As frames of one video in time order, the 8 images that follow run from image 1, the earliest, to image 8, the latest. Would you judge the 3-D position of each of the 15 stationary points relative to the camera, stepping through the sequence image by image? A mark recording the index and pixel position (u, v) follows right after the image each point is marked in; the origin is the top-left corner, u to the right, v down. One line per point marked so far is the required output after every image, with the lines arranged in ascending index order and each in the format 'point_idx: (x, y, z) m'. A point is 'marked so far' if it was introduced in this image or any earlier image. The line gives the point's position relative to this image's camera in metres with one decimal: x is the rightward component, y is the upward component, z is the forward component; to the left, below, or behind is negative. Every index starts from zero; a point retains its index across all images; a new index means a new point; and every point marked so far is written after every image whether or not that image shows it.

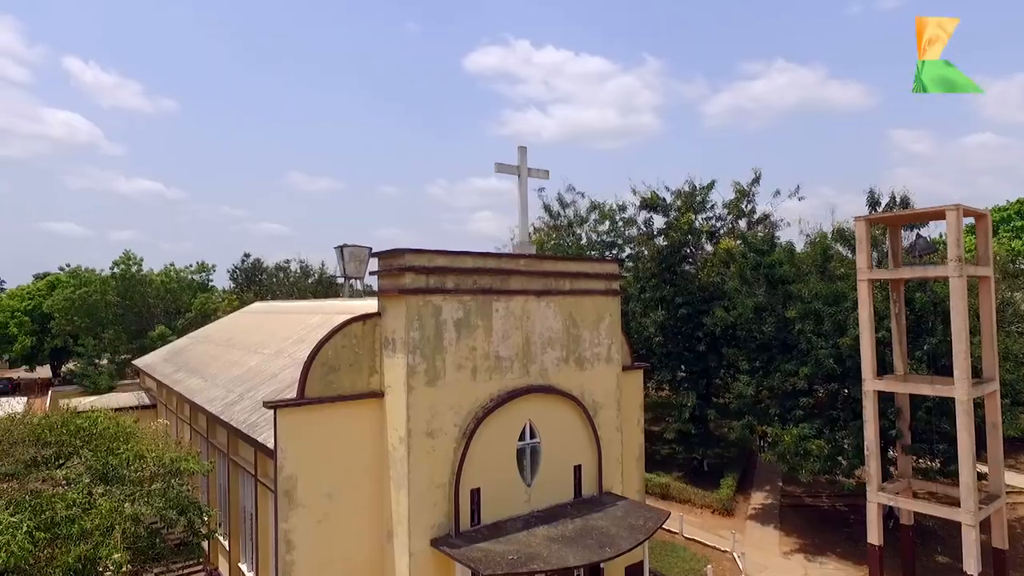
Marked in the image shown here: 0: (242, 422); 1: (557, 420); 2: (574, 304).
0: (-3.8, -1.9, +8.9) m
1: (+0.6, -1.9, +8.9) m
2: (+0.9, -0.2, +9.1) m
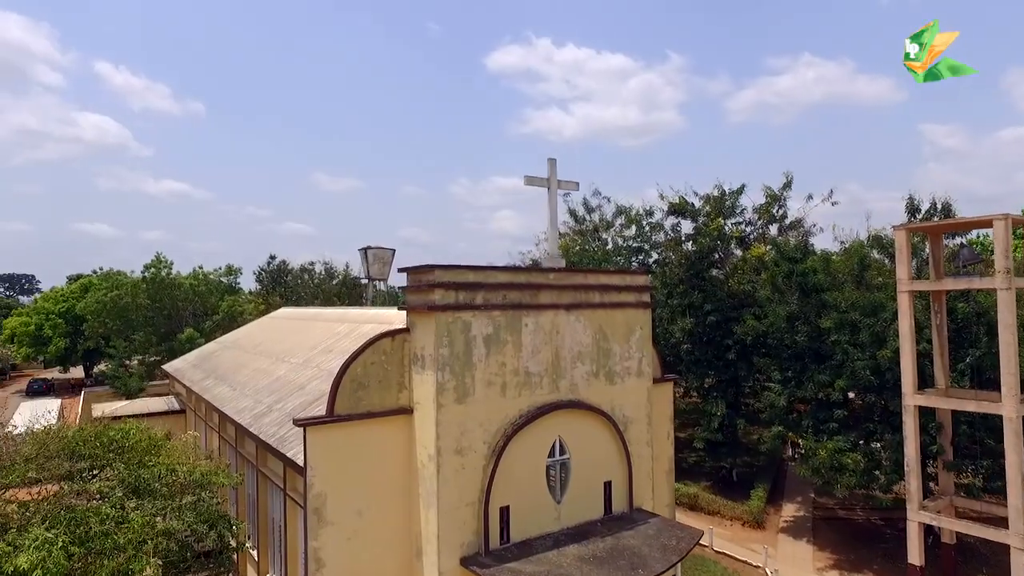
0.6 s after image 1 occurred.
0: (-3.4, -2.1, +8.9) m
1: (+1.0, -2.0, +8.7) m
2: (+1.3, -0.4, +9.0) m
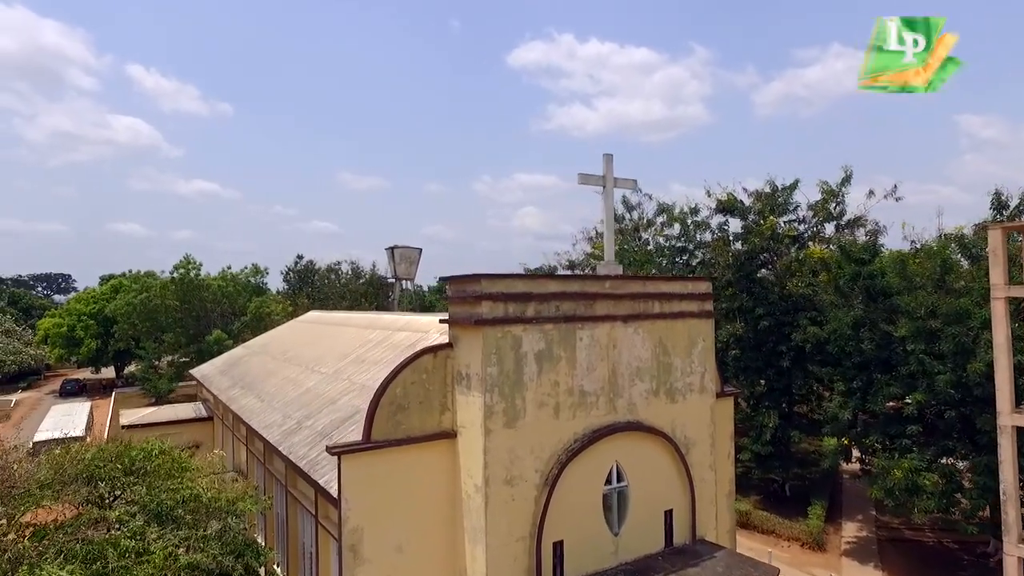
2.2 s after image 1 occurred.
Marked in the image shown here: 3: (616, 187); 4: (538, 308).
0: (-2.7, -2.2, +8.2) m
1: (+1.7, -2.1, +7.9) m
2: (+2.0, -0.5, +8.1) m
3: (+1.3, +1.2, +7.8) m
4: (+0.3, -0.2, +7.0) m
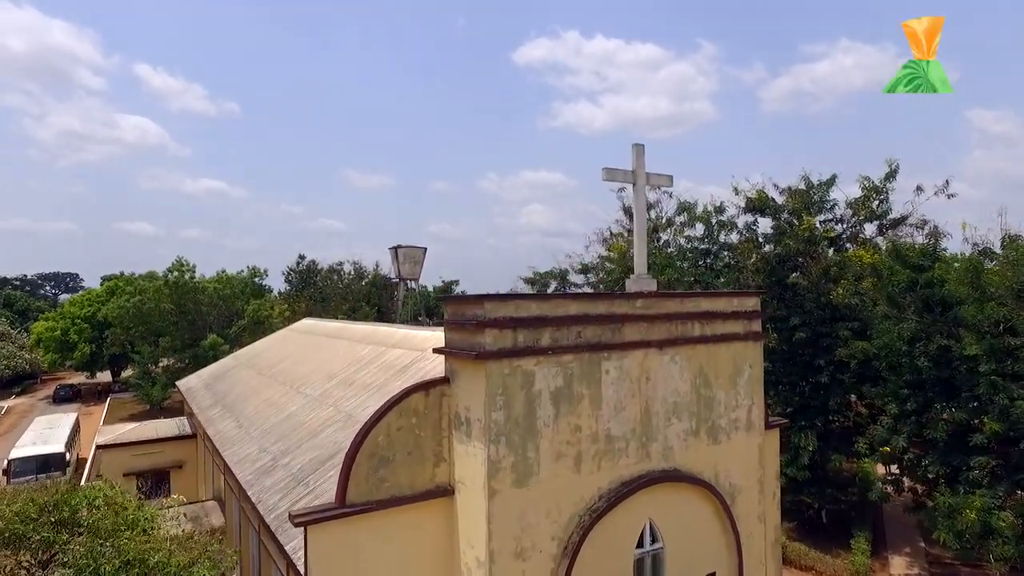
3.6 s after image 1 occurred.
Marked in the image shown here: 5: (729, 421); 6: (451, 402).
0: (-2.6, -2.4, +6.9) m
1: (+1.8, -2.3, +6.5) m
2: (+2.1, -0.7, +6.7) m
3: (+1.4, +1.1, +6.4) m
4: (+0.4, -0.4, +5.6) m
5: (+2.4, -1.4, +6.9) m
6: (-0.6, -1.0, +5.8) m
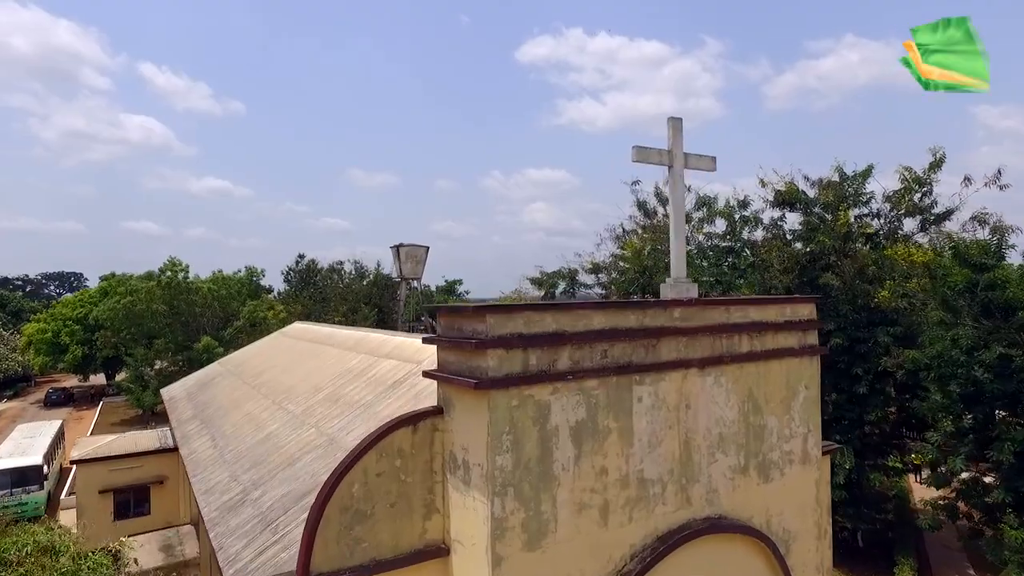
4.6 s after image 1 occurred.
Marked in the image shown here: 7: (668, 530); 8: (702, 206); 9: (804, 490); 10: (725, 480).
0: (-2.6, -2.5, +5.7) m
1: (+1.9, -2.4, +5.4) m
2: (+2.1, -0.8, +5.6) m
3: (+1.4, +1.0, +5.2) m
4: (+0.4, -0.5, +4.4) m
5: (+2.4, -1.5, +5.7) m
6: (-0.5, -1.1, +4.6) m
7: (+1.2, -1.9, +4.9) m
8: (+4.5, +1.9, +15.1) m
9: (+2.7, -1.9, +5.9) m
10: (+1.8, -1.6, +5.3) m
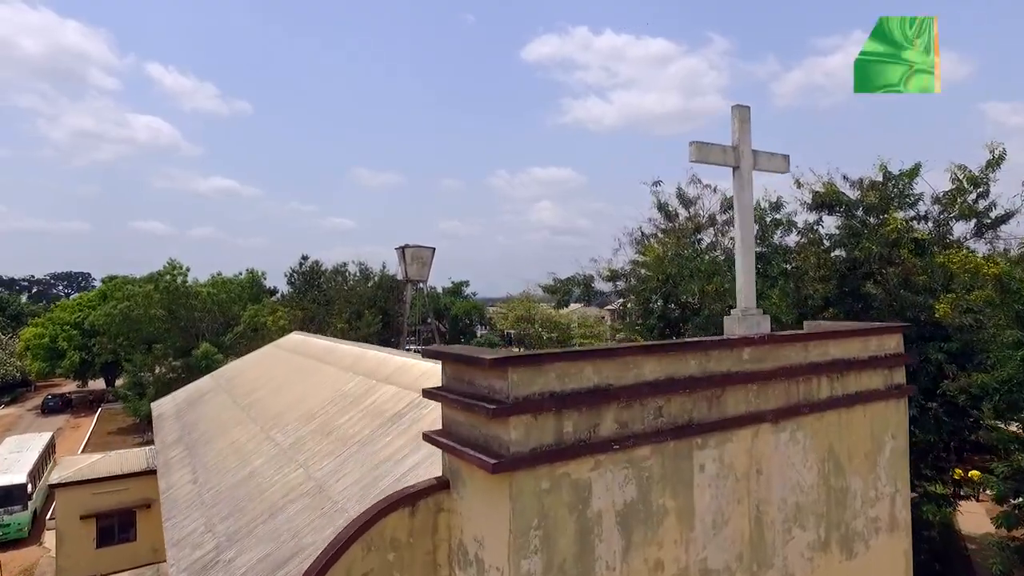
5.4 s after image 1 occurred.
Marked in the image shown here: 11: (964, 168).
0: (-2.4, -2.7, +4.7) m
1: (+2.0, -2.6, +4.3) m
2: (+2.3, -1.0, +4.5) m
3: (+1.6, +0.8, +4.1) m
4: (+0.6, -0.7, +3.4) m
5: (+2.6, -1.7, +4.6) m
6: (-0.3, -1.3, +3.5) m
7: (+1.4, -2.1, +3.8) m
8: (+4.8, +1.8, +14.0) m
9: (+2.9, -2.1, +4.8) m
10: (+1.9, -1.8, +4.2) m
11: (+8.1, +2.1, +11.4) m
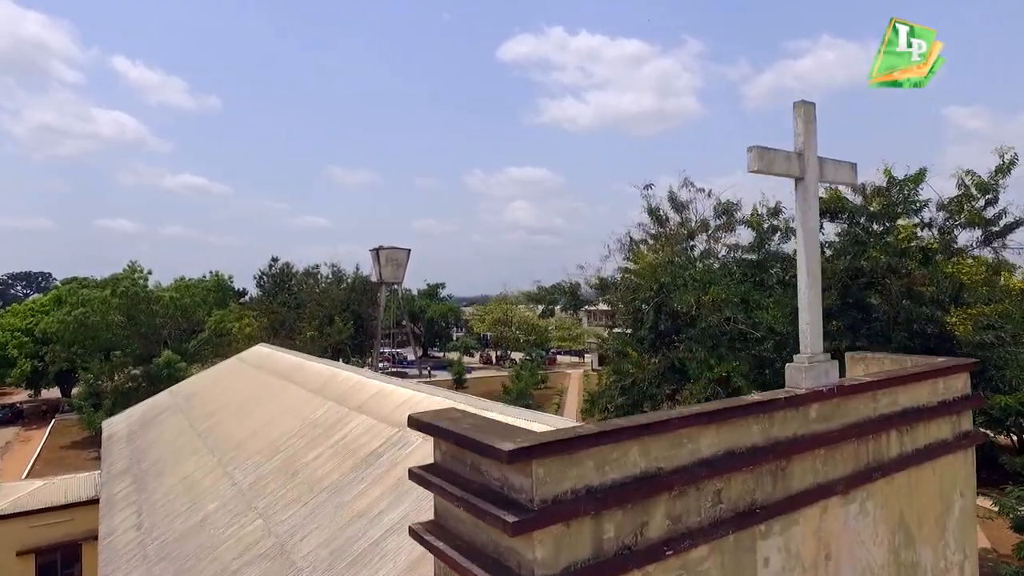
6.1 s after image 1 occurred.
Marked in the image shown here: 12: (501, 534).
0: (-2.4, -2.9, +3.8) m
1: (+2.1, -2.8, +3.5) m
2: (+2.3, -1.2, +3.7) m
3: (+1.6, +0.6, +3.3) m
4: (+0.7, -0.9, +2.6) m
5: (+2.6, -1.9, +3.9) m
6: (-0.3, -1.5, +2.7) m
7: (+1.4, -2.3, +3.0) m
8: (+4.4, +1.6, +13.3) m
9: (+2.9, -2.3, +4.1) m
10: (+2.0, -2.0, +3.5) m
11: (+7.9, +2.0, +10.9) m
12: (0.0, -0.9, +2.3) m
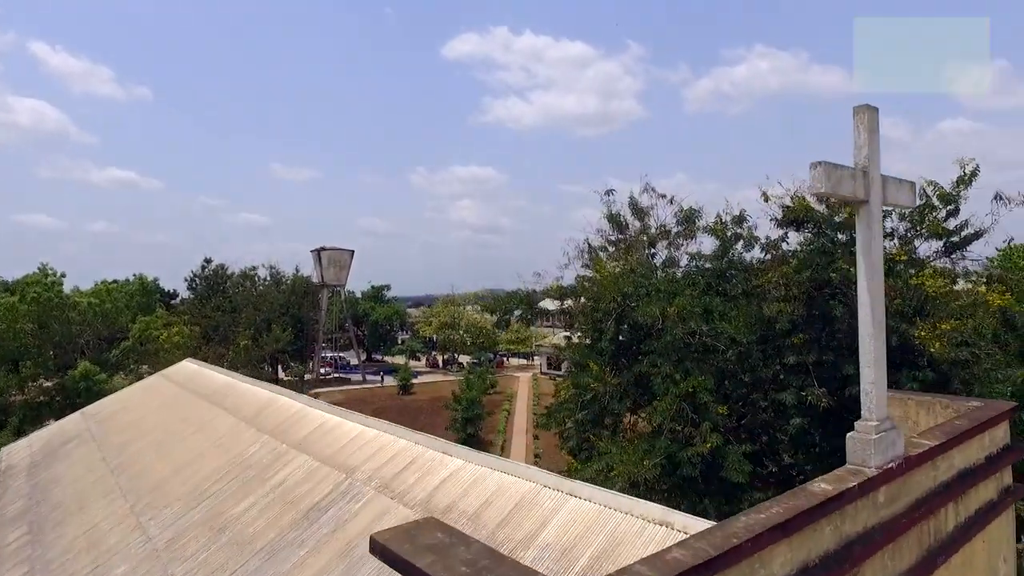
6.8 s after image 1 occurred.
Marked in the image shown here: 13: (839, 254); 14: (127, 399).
0: (-2.4, -3.1, +2.8) m
1: (+2.0, -3.0, +2.9) m
2: (+2.2, -1.4, +3.1) m
3: (+1.6, +0.4, +2.7) m
4: (+0.7, -1.1, +1.8) m
5: (+2.5, -2.1, +3.3) m
6: (-0.3, -1.7, +1.9) m
7: (+1.4, -2.5, +2.4) m
8: (+3.5, +1.4, +12.9) m
9: (+2.8, -2.5, +3.5) m
10: (+1.9, -2.2, +2.8) m
11: (+7.1, +1.8, +10.7) m
12: (0.0, -1.1, +1.5) m
13: (+5.4, +0.6, +10.6) m
14: (-7.5, -2.2, +12.5) m
